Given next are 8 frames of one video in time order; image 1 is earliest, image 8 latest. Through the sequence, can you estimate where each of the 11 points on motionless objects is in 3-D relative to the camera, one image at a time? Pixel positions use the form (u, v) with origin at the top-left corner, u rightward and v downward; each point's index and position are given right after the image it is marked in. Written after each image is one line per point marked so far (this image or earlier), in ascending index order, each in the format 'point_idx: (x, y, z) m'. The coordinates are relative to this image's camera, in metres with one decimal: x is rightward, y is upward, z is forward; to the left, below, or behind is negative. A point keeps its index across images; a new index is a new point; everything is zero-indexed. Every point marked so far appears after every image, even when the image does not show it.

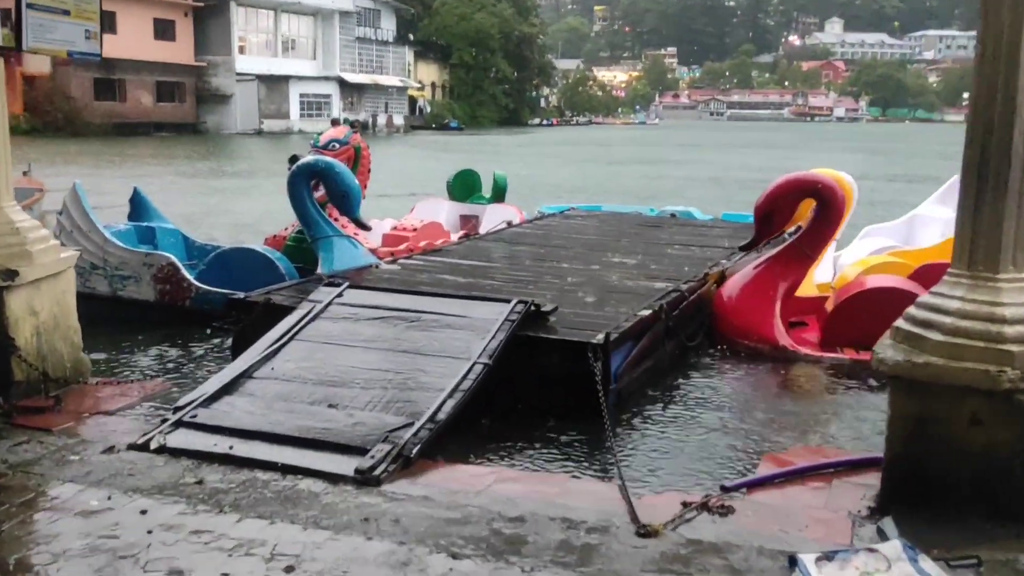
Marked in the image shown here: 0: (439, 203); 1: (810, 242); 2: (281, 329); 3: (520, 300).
0: (-0.8, +1.0, +12.2) m
1: (+2.2, +0.4, +7.5) m
2: (-1.4, -0.2, +6.0) m
3: (+0.1, -0.1, +6.1) m
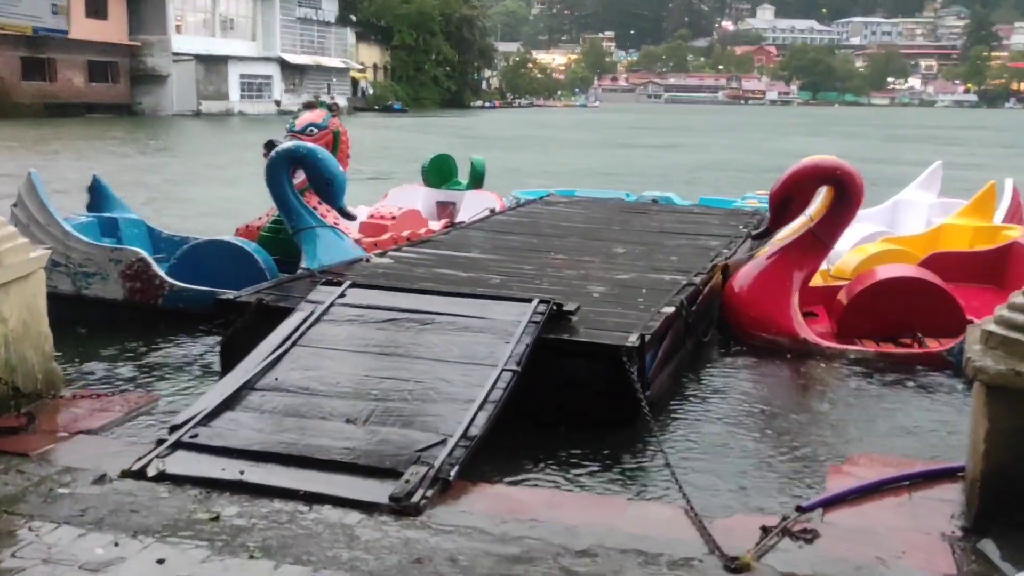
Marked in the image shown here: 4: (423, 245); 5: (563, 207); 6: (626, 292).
0: (-1.1, +1.1, +11.7) m
1: (+2.2, +0.4, +7.1) m
2: (-1.2, -0.2, +5.5) m
3: (+0.2, -0.1, +5.7) m
4: (-0.7, +0.3, +8.3) m
5: (+0.6, +0.8, +10.9) m
6: (+0.7, -0.1, +6.5) m
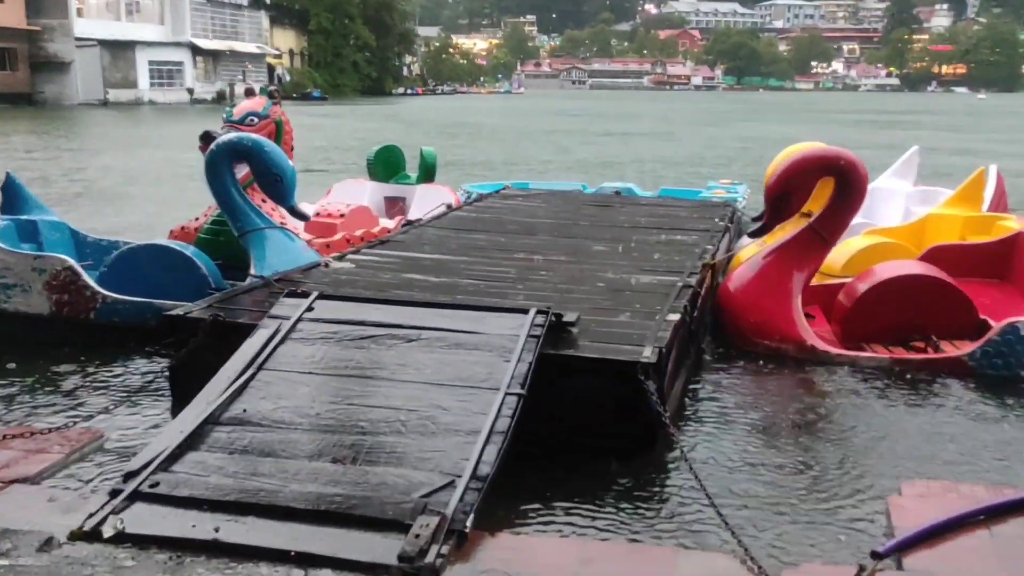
0: (-1.6, +1.1, +11.0) m
1: (+2.1, +0.4, +6.7) m
2: (-1.3, -0.3, +4.8) m
3: (+0.1, -0.1, +5.1) m
4: (-0.9, +0.3, +7.7) m
5: (+0.2, +0.8, +10.4) m
6: (+0.6, -0.1, +5.9) m
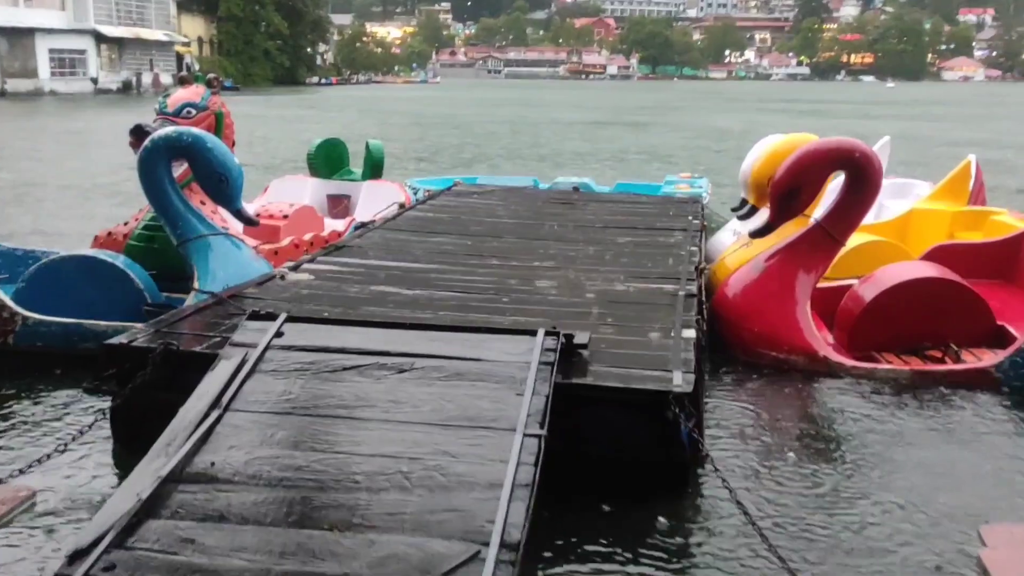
0: (-2.1, +1.1, +10.1) m
1: (+1.9, +0.4, +6.2) m
2: (-1.2, -0.4, +4.0) m
3: (+0.1, -0.2, +4.4) m
4: (-1.1, +0.2, +6.9) m
5: (-0.3, +0.8, +9.7) m
6: (+0.6, -0.1, +5.3) m
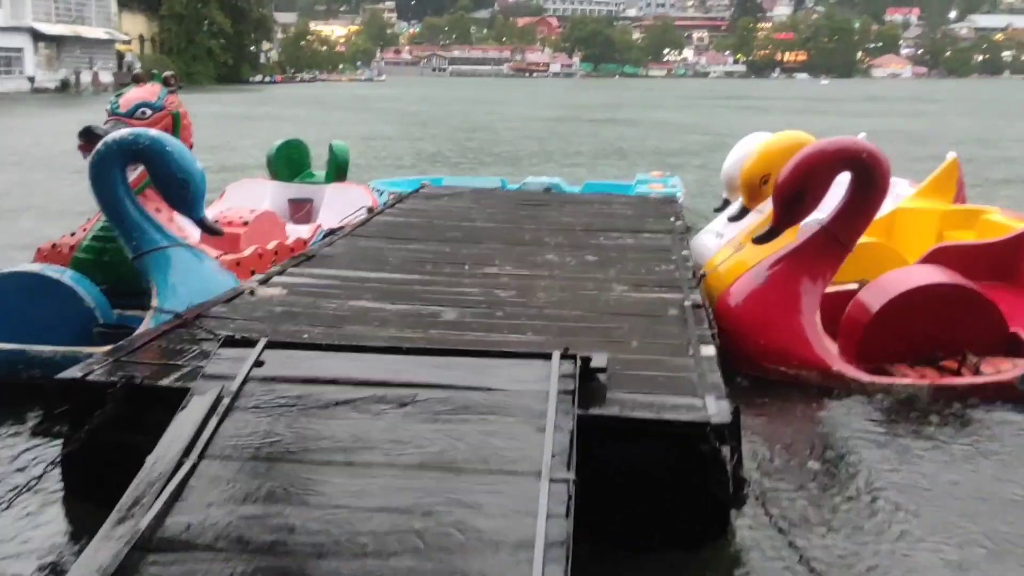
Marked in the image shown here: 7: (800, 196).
0: (-2.3, +1.0, +9.5) m
1: (+1.9, +0.4, +5.8) m
2: (-1.1, -0.5, +3.5) m
3: (+0.2, -0.3, +4.0) m
4: (-1.2, +0.2, +6.4) m
5: (-0.5, +0.7, +9.2) m
6: (+0.6, -0.2, +4.8) m
7: (+1.6, +0.5, +5.7) m
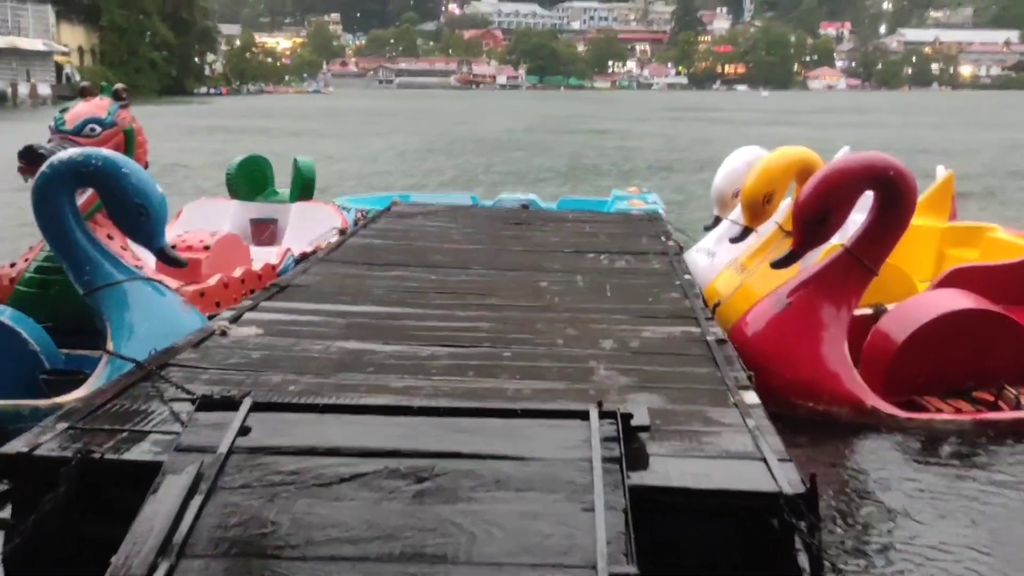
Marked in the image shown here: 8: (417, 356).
0: (-2.5, +0.7, +8.9) m
1: (+1.9, +0.2, +5.3) m
2: (-1.0, -0.7, +2.8) m
3: (+0.3, -0.4, +3.4) m
4: (-1.2, 0.0, +5.7) m
5: (-0.7, +0.5, +8.6) m
6: (+0.6, -0.4, +4.3) m
7: (+1.6, +0.4, +5.2) m
8: (-0.4, -0.3, +4.5) m
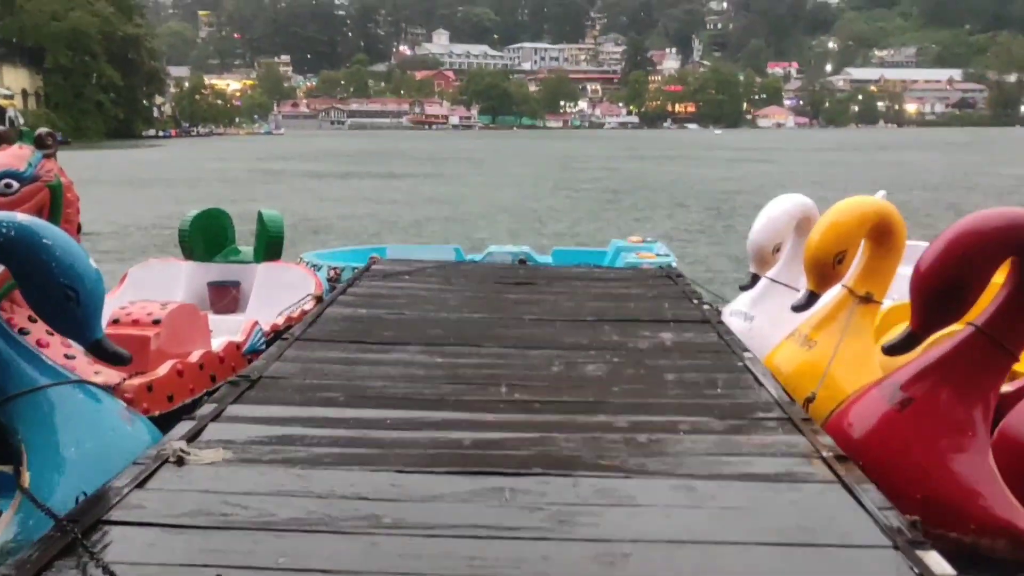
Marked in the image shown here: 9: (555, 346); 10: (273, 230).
0: (-2.5, +0.2, +7.6) m
1: (+2.0, -0.2, +4.2) m
2: (-0.7, -1.0, +1.6) m
3: (+0.6, -0.7, +2.2) m
4: (-1.1, -0.5, +4.5) m
5: (-0.7, 0.0, +7.4) m
6: (+0.8, -0.7, +3.1) m
7: (+1.8, 0.0, +4.1) m
8: (-0.2, -0.7, +3.3) m
9: (+0.3, -0.3, +5.5) m
10: (-1.8, +0.4, +7.7) m
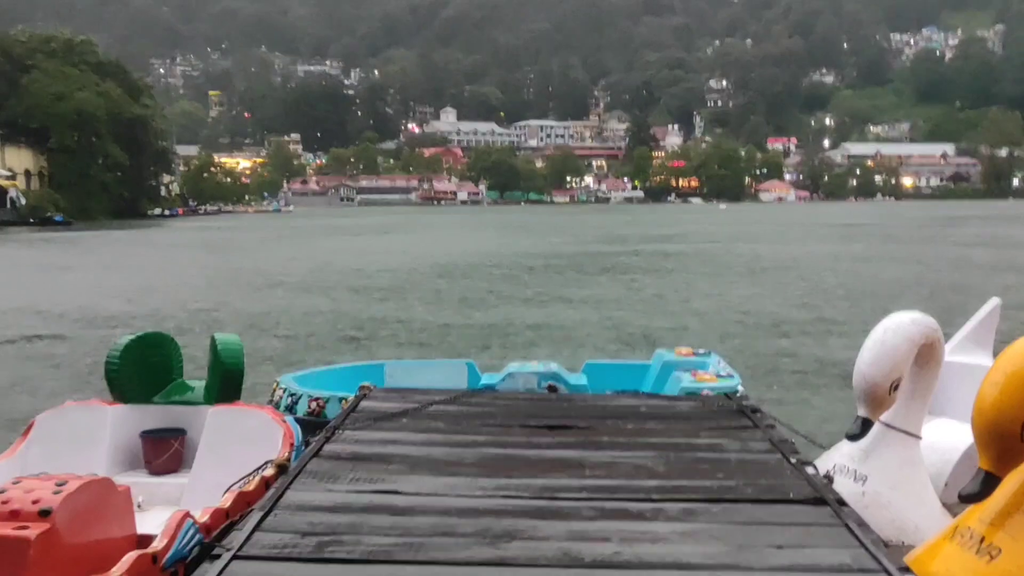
0: (-2.3, -0.7, +5.7) m
1: (+2.2, -0.8, +2.3) m
2: (-0.6, -1.4, -0.4) m
3: (+0.7, -1.2, +0.3) m
4: (-0.9, -1.1, +2.6) m
5: (-0.5, -0.8, +5.5) m
6: (+1.0, -1.2, +1.2) m
7: (+1.9, -0.6, +2.2) m
8: (-0.1, -1.2, +1.4) m
9: (+0.4, -1.0, +3.6) m
10: (-1.6, -0.4, +5.9) m
